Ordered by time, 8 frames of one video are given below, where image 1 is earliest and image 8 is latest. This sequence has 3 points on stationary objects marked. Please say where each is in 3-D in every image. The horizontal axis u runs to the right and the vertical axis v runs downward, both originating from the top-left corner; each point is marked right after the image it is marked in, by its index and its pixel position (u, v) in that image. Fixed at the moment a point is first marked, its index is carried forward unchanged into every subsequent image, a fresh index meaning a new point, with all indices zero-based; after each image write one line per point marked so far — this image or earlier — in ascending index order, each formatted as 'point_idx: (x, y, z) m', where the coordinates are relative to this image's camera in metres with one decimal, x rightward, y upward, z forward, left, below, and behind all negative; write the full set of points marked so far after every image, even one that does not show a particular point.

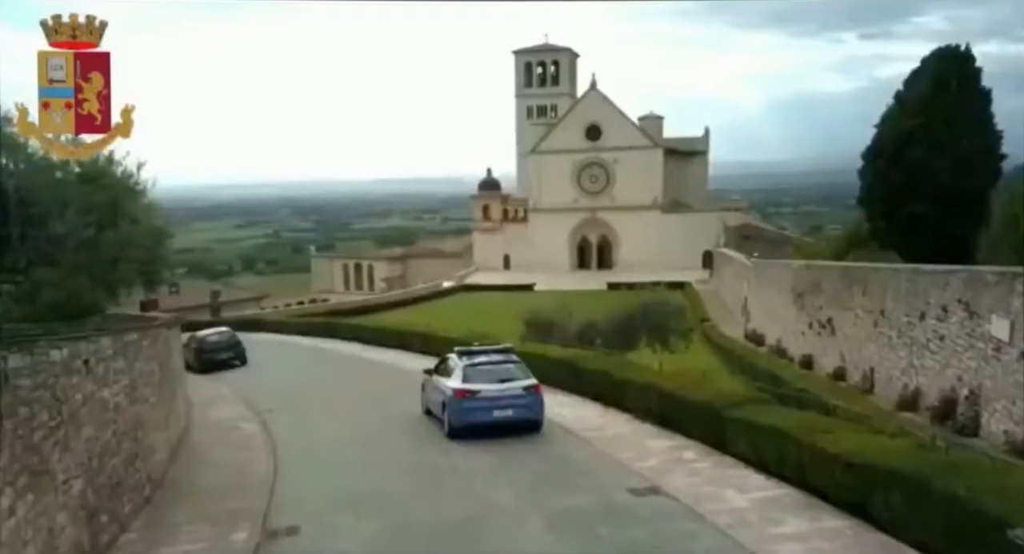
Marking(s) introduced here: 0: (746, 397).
0: (+2.2, -1.1, +6.9) m
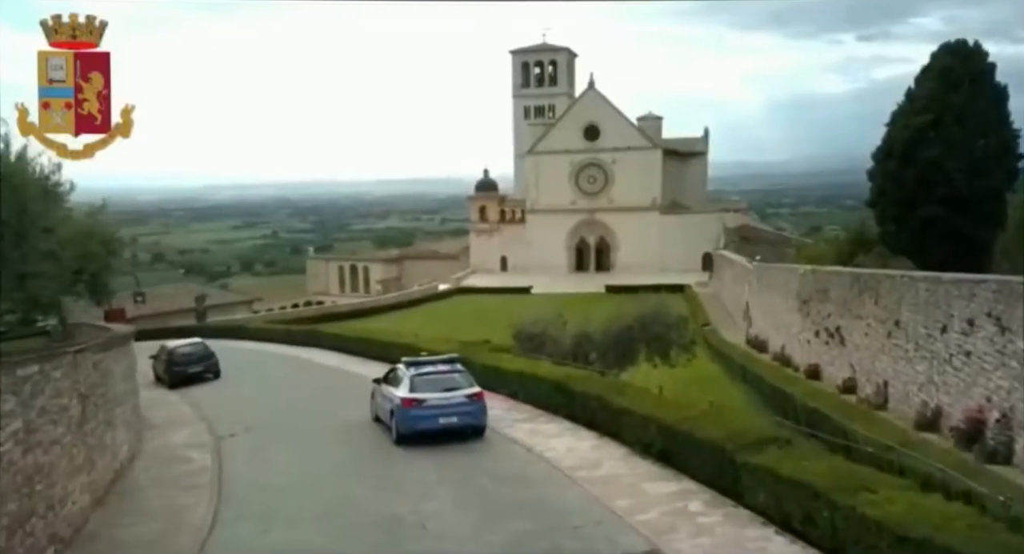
0: (+2.0, -1.3, +6.0) m
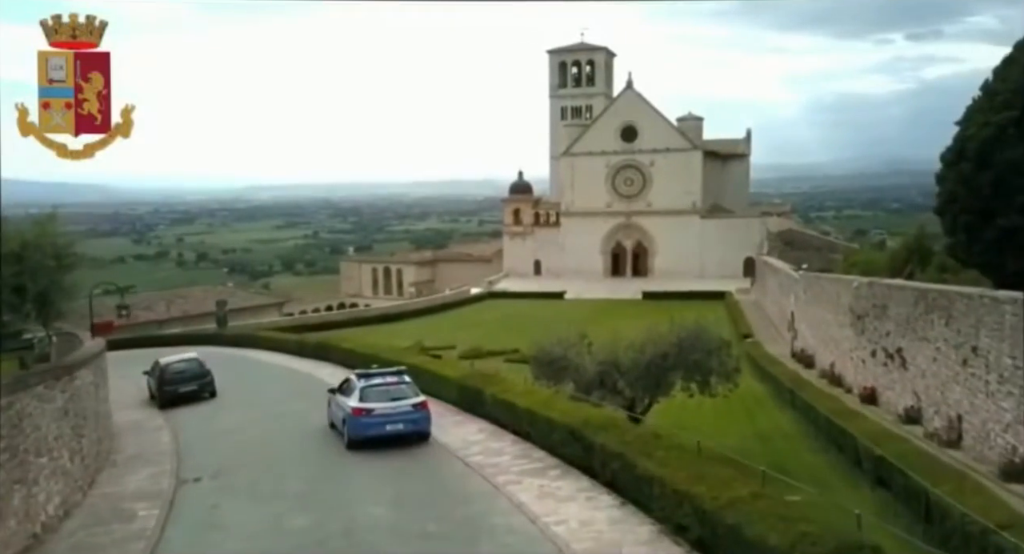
0: (+1.9, -1.5, +4.4) m
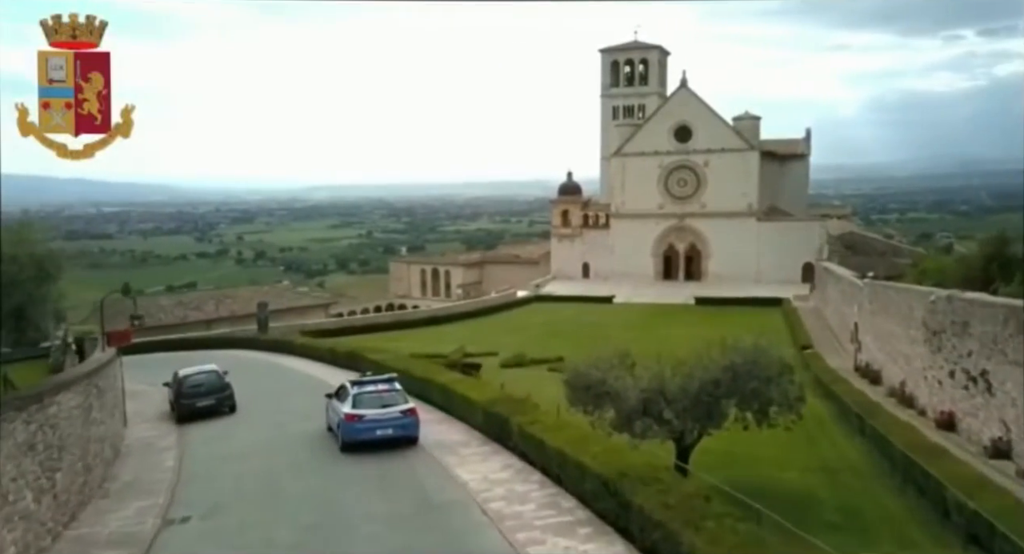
0: (+1.9, -1.7, +3.1) m
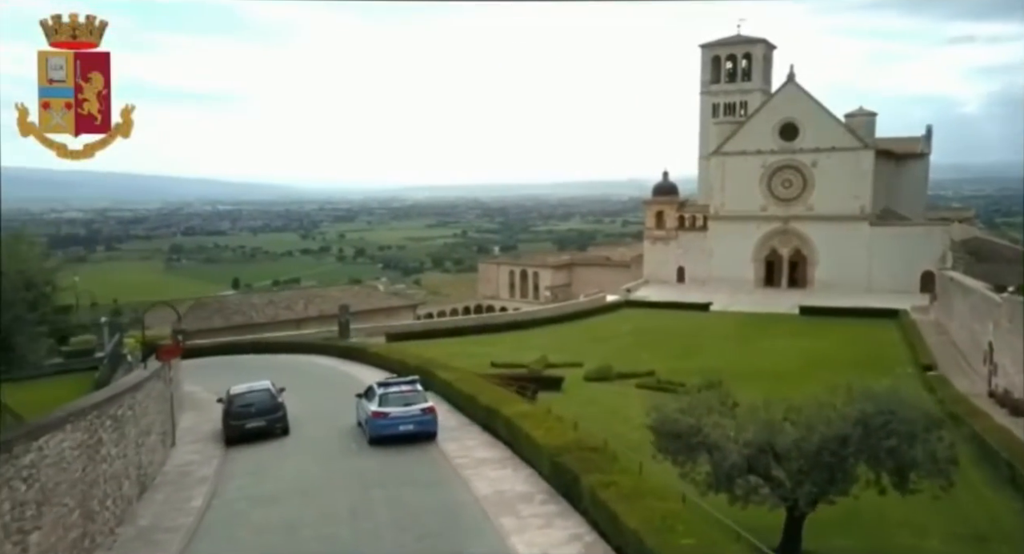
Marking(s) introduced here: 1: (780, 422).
0: (+1.8, -2.0, +1.3) m
1: (+3.1, -1.7, +8.6) m
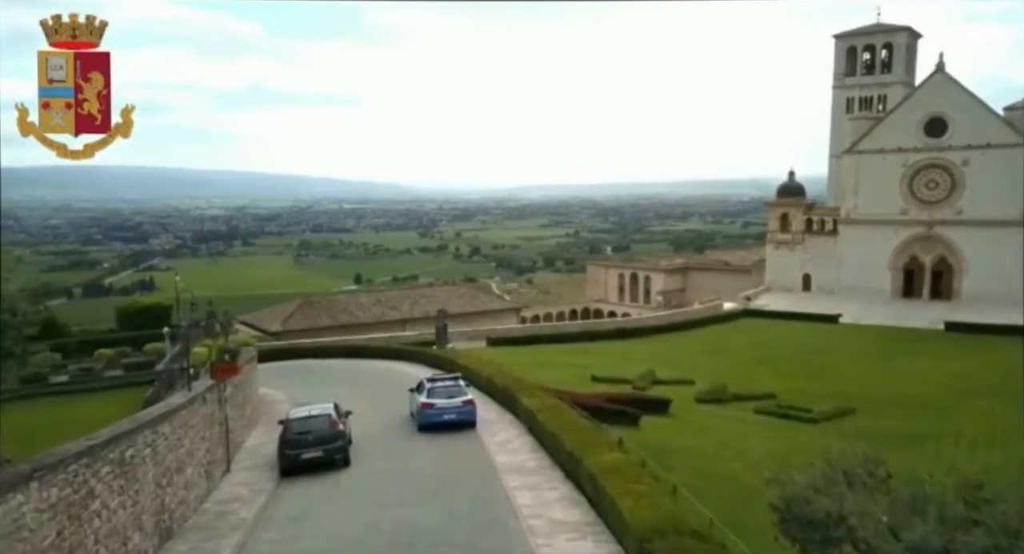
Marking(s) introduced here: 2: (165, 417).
0: (+1.4, -2.3, -0.8) m
1: (+3.7, -2.0, +6.3) m
2: (-3.8, -1.5, +8.3) m
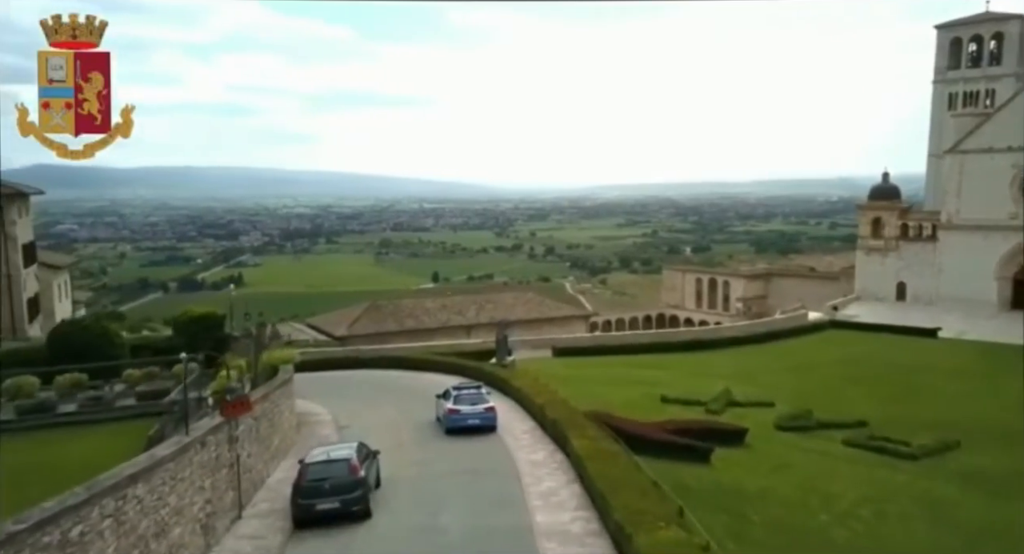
0: (+0.7, -2.7, -2.4) m
1: (+3.8, -2.4, +4.4) m
2: (-3.5, -1.9, +7.1) m
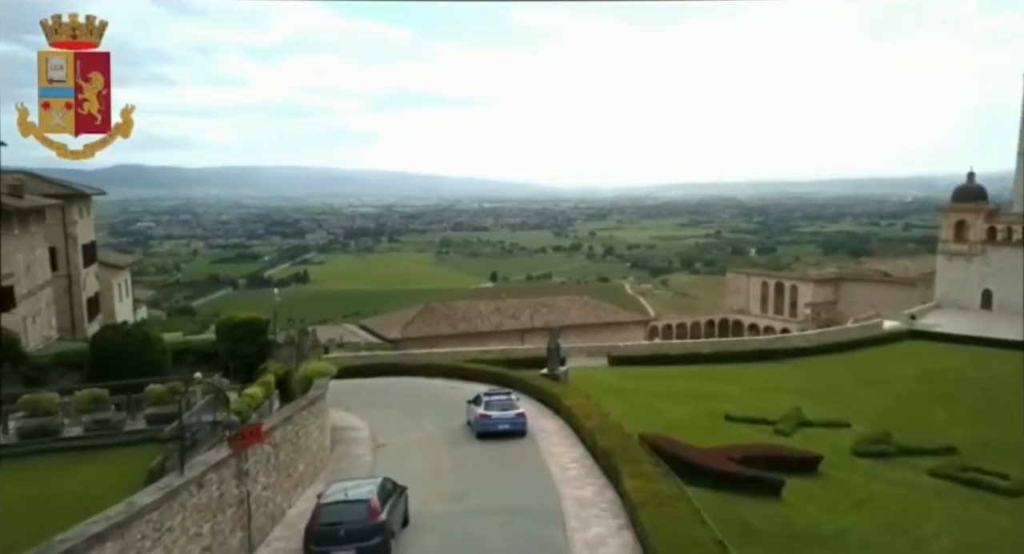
0: (+0.2, -2.9, -3.7) m
1: (+3.8, -2.7, +2.8) m
2: (-3.3, -2.1, +6.1) m
